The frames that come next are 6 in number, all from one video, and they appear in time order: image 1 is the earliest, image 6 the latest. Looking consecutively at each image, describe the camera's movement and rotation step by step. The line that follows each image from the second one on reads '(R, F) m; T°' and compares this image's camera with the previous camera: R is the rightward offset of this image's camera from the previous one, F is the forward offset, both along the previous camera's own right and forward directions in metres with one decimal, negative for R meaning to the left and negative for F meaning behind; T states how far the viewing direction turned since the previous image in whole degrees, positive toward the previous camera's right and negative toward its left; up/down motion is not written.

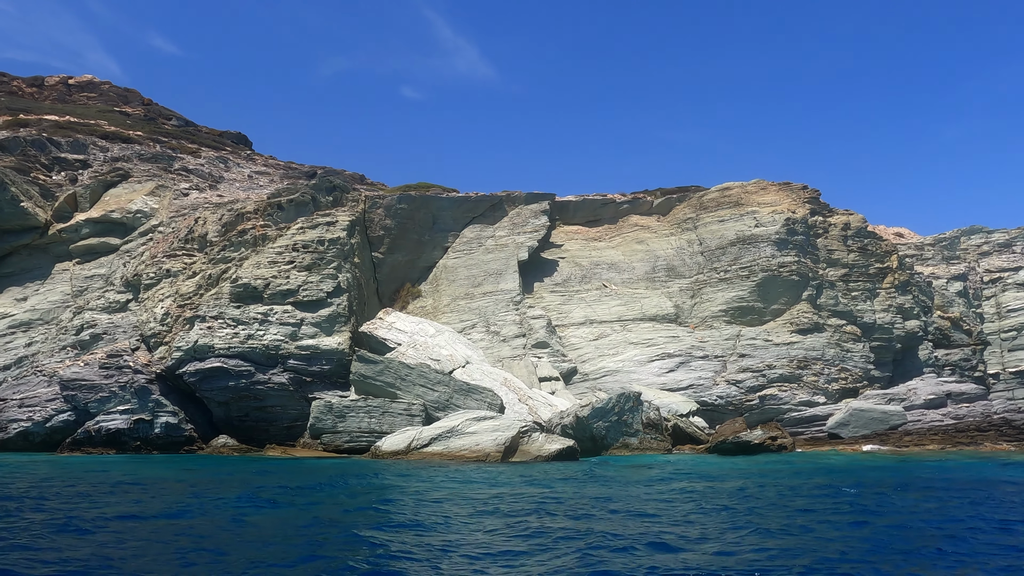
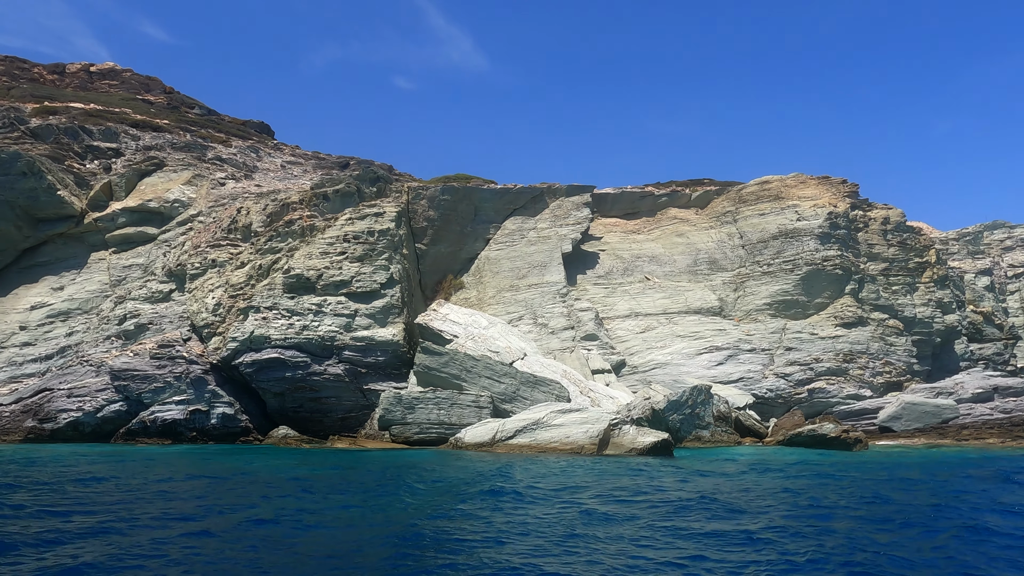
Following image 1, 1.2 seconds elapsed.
(-2.0, 0.0) m; +1°
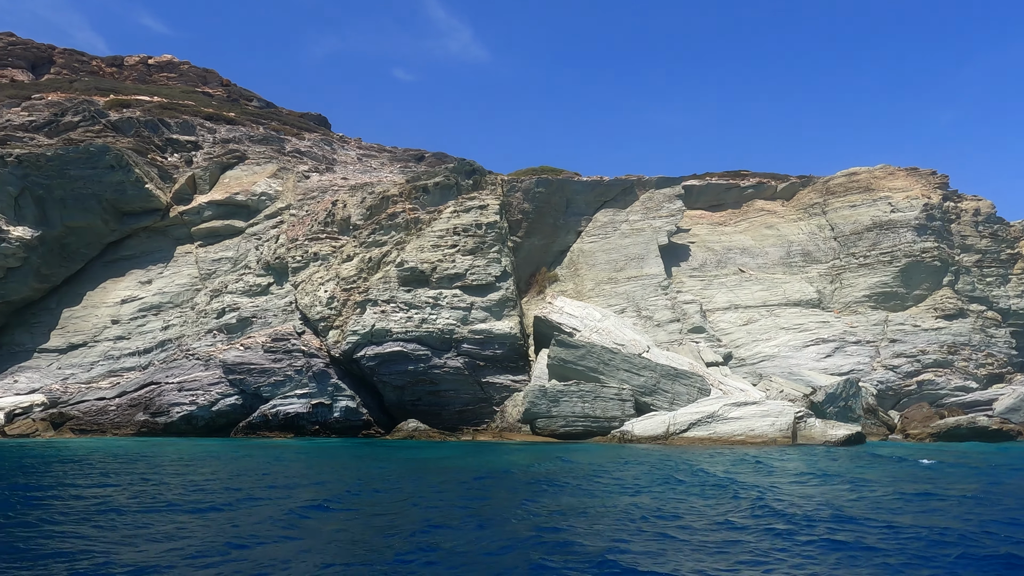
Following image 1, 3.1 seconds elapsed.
(-3.6, +0.1) m; 0°
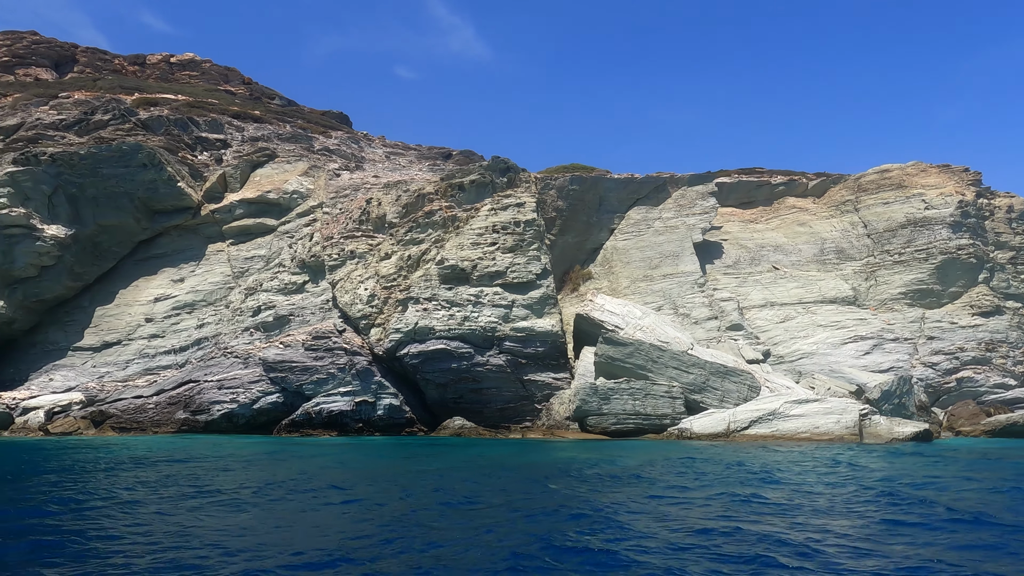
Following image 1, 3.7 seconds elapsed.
(-1.2, 0.0) m; 0°
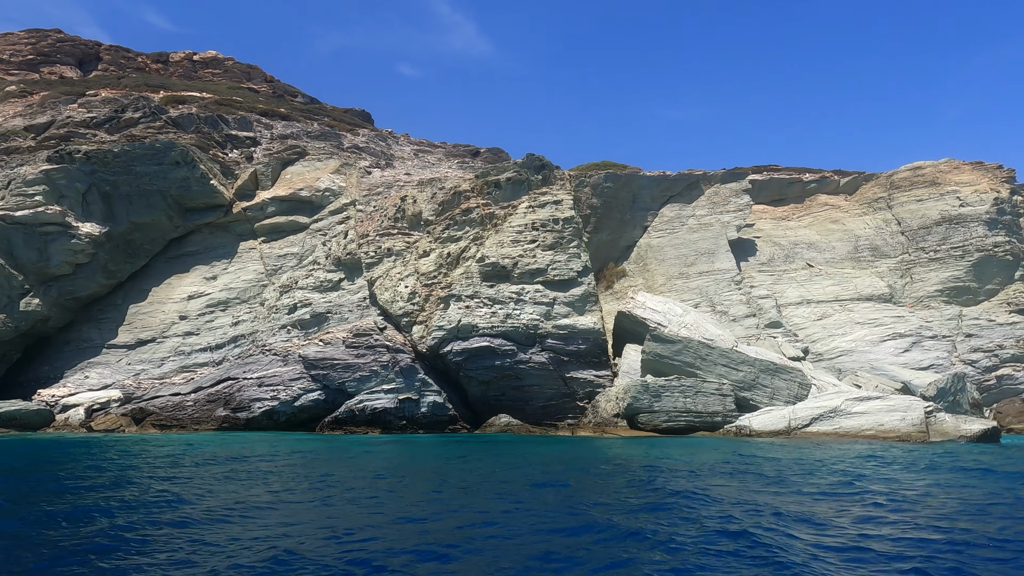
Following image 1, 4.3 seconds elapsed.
(-1.2, 0.0) m; 0°
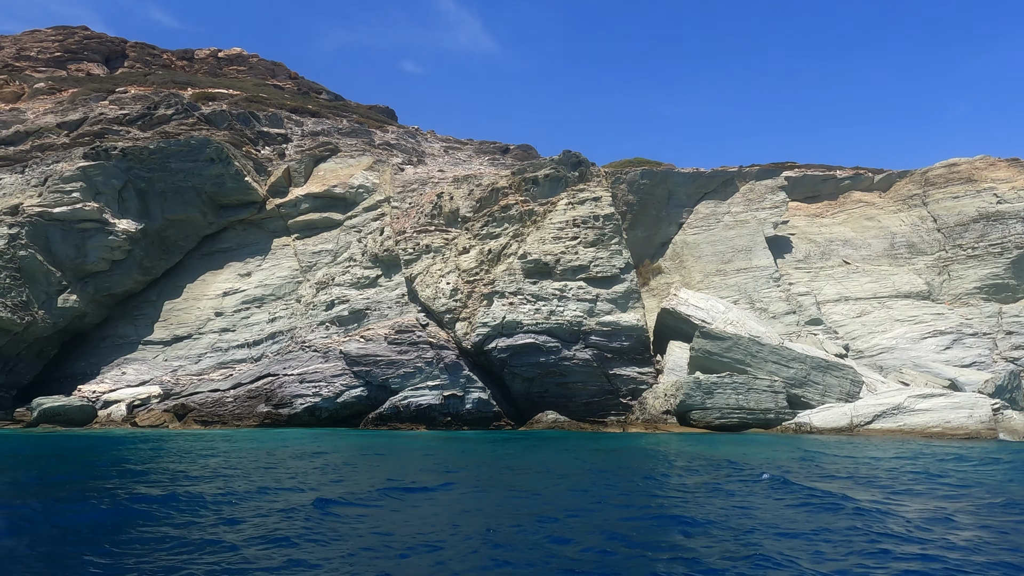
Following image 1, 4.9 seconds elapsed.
(-1.2, 0.0) m; 0°
